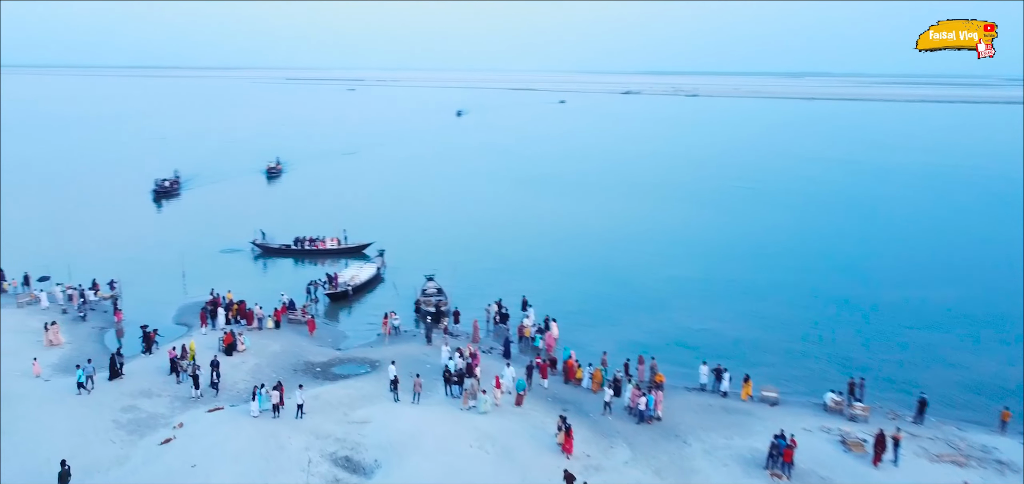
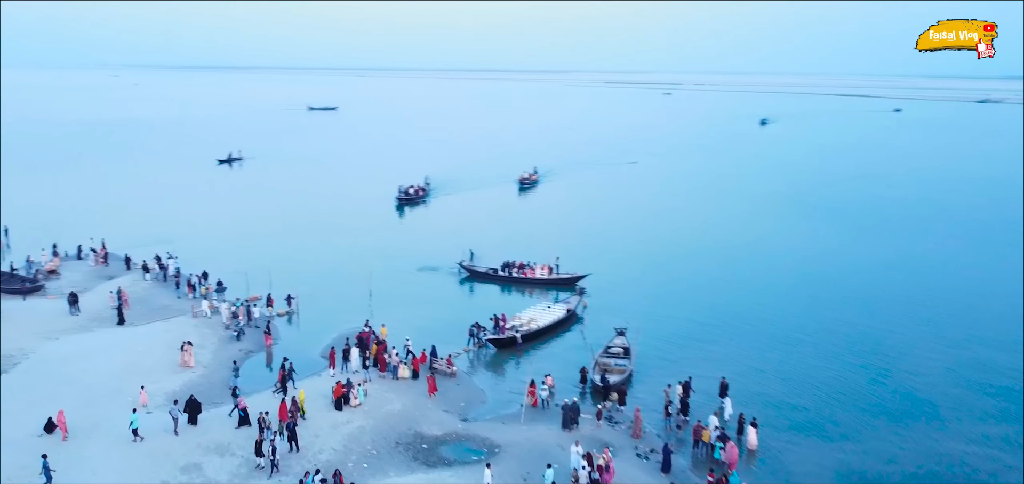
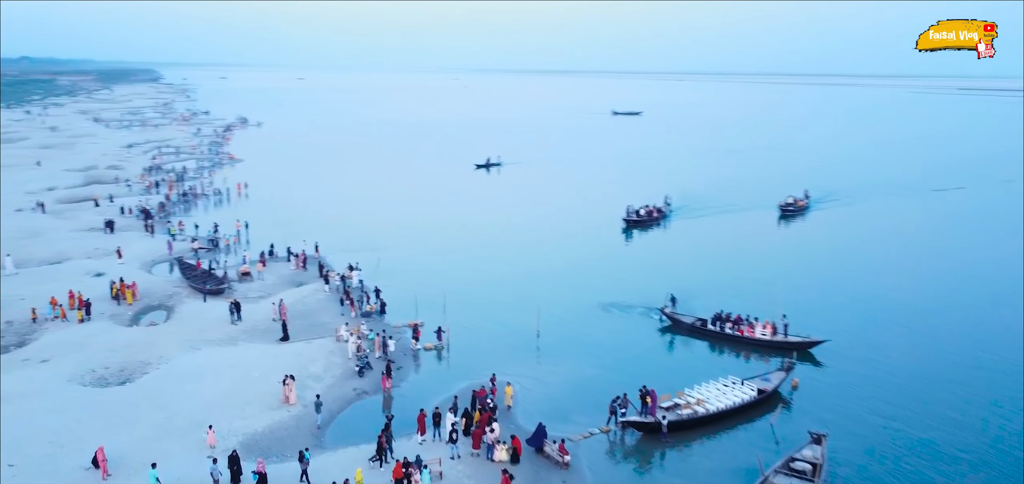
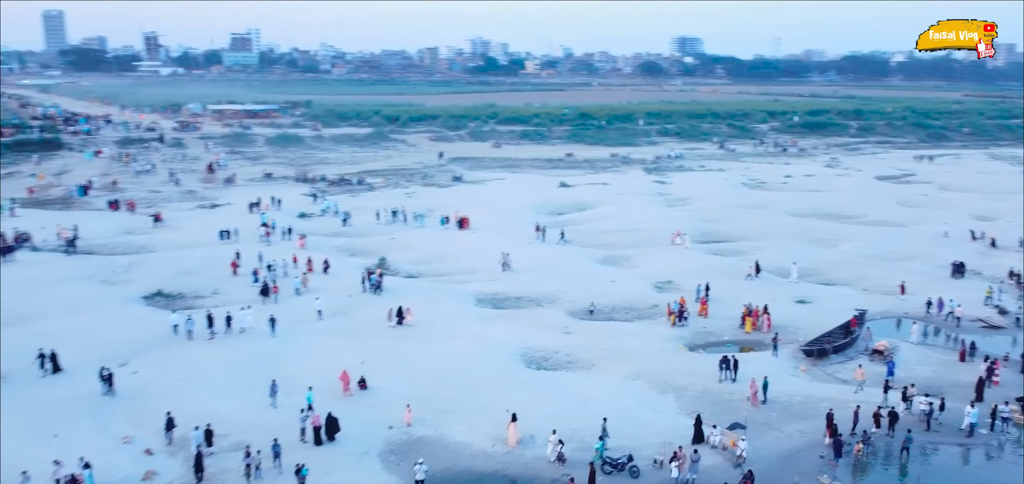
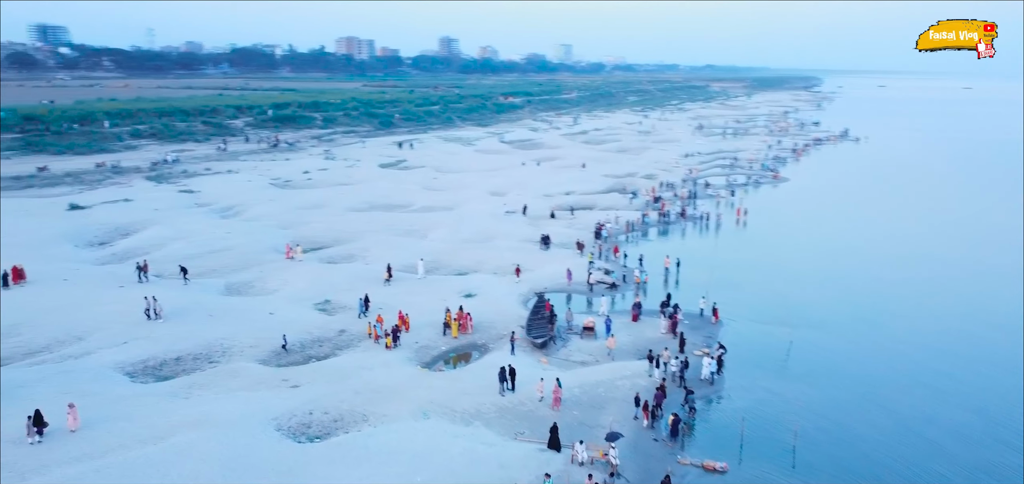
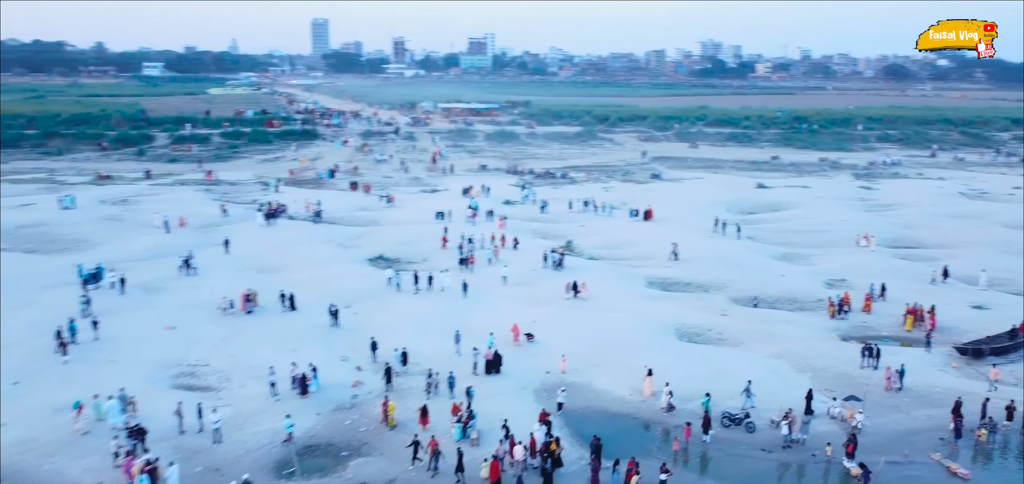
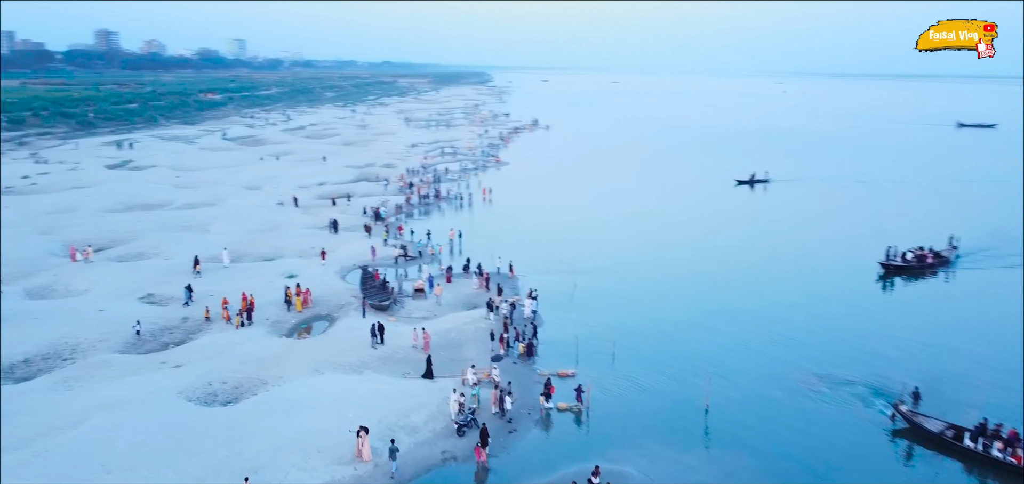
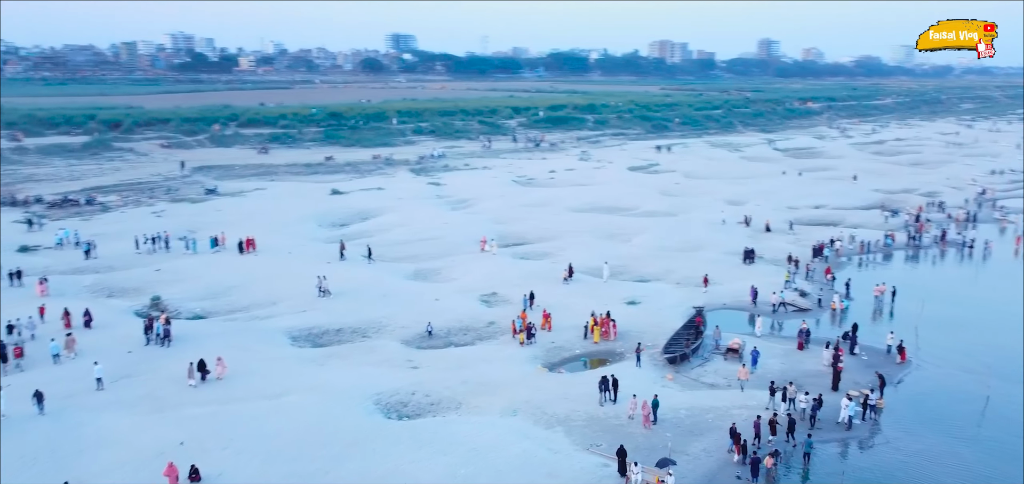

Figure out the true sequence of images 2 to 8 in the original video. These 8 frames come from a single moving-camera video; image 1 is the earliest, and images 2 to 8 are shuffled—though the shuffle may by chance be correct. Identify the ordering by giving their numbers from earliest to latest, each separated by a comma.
2, 3, 7, 5, 8, 4, 6
